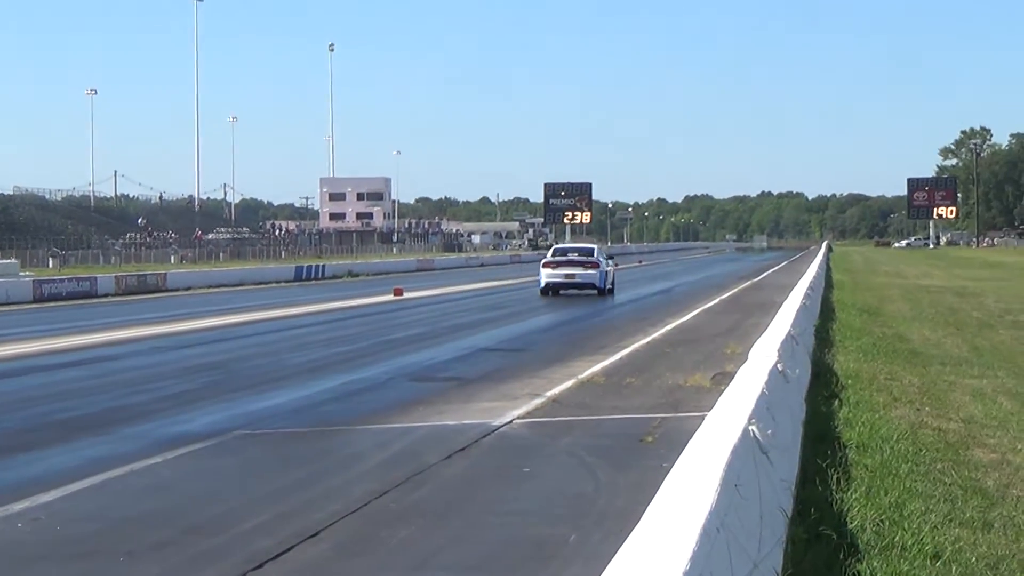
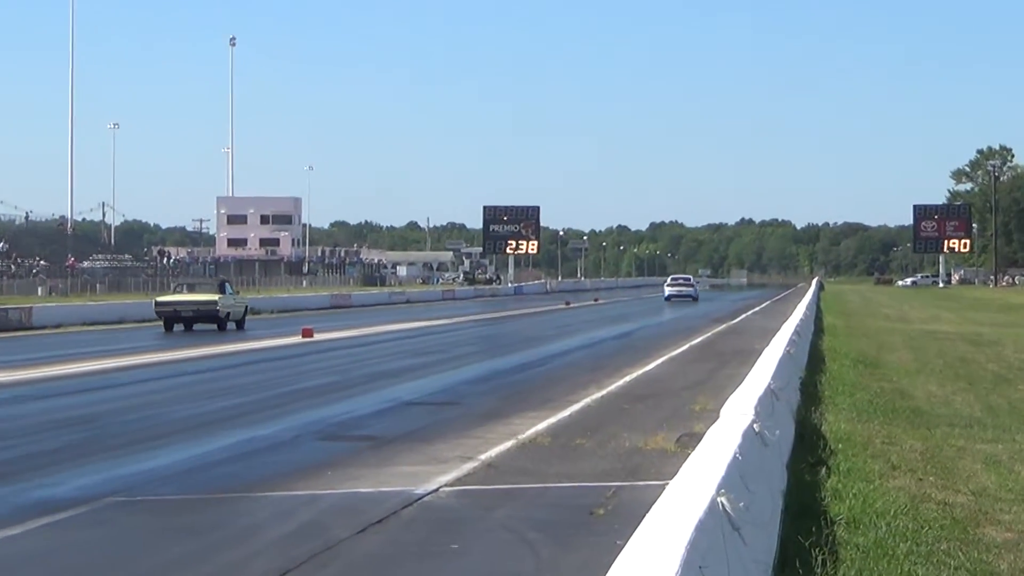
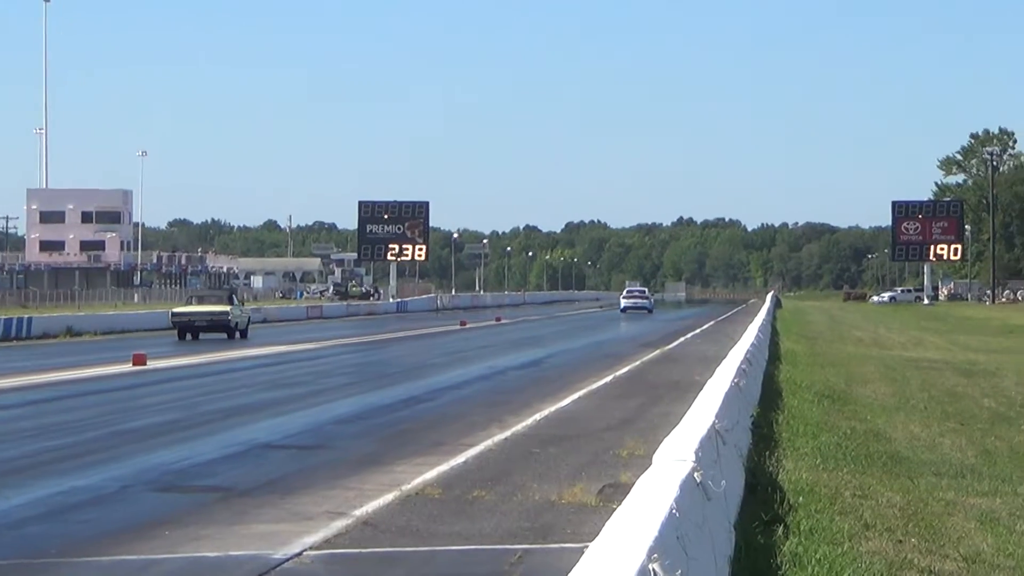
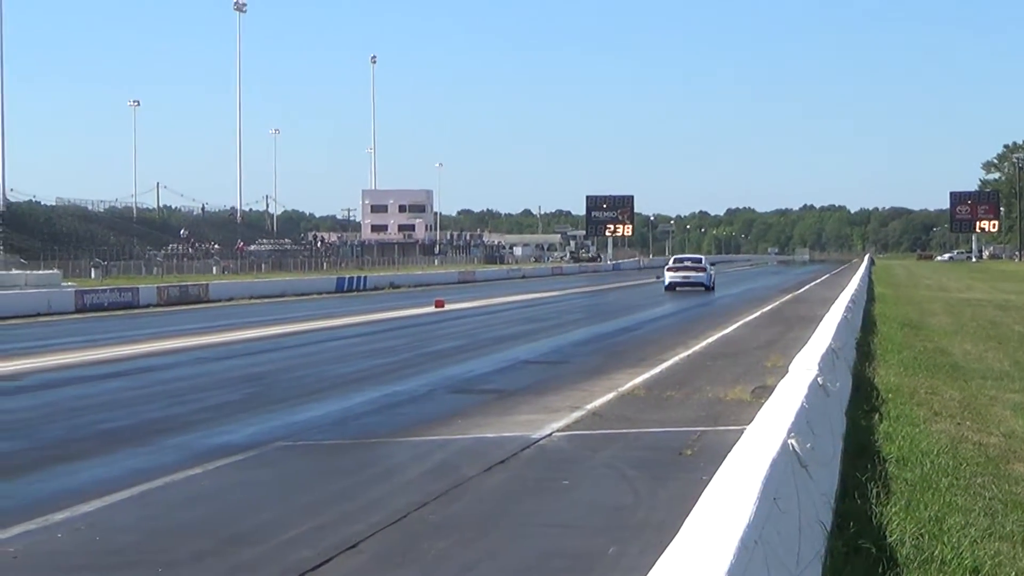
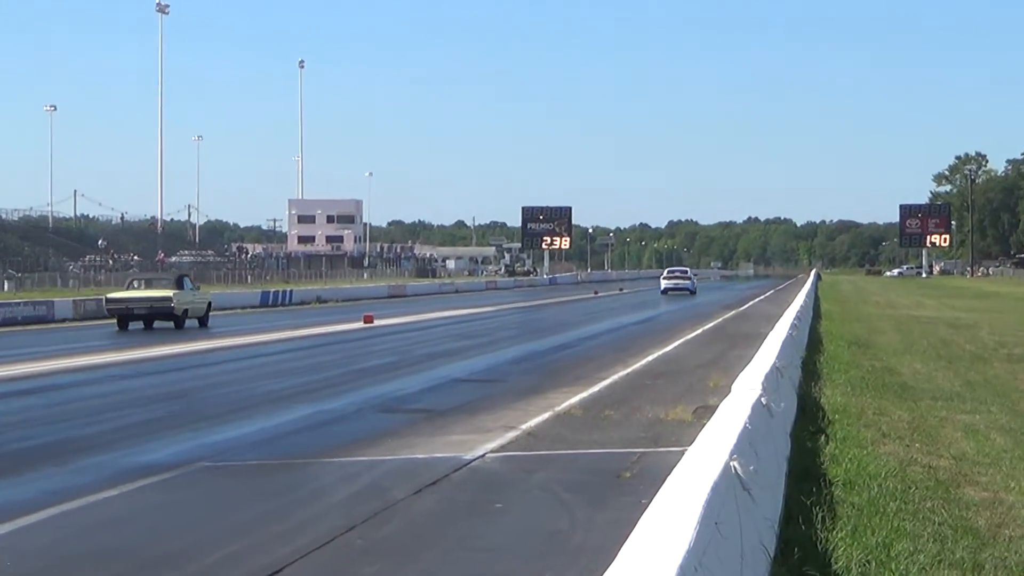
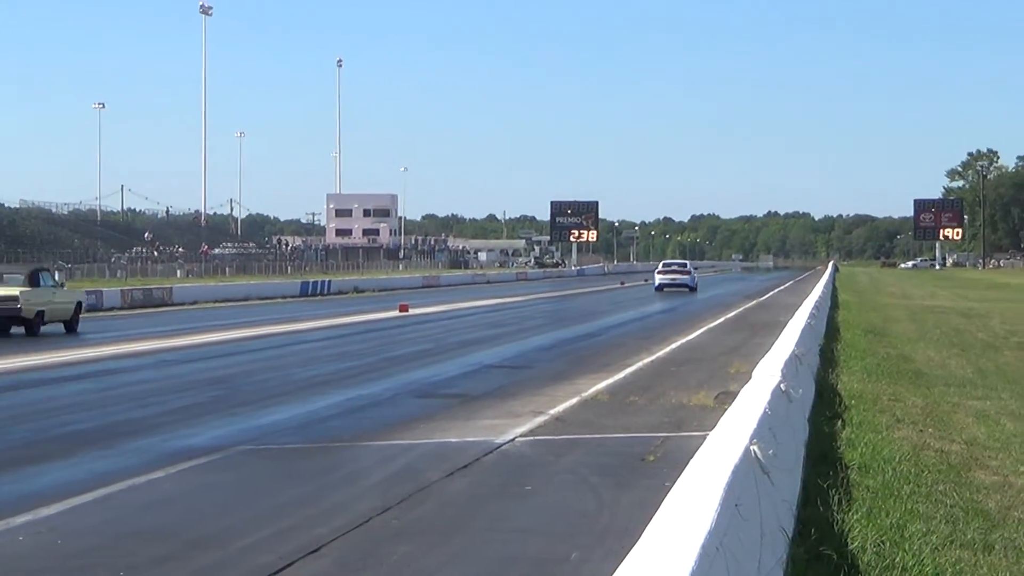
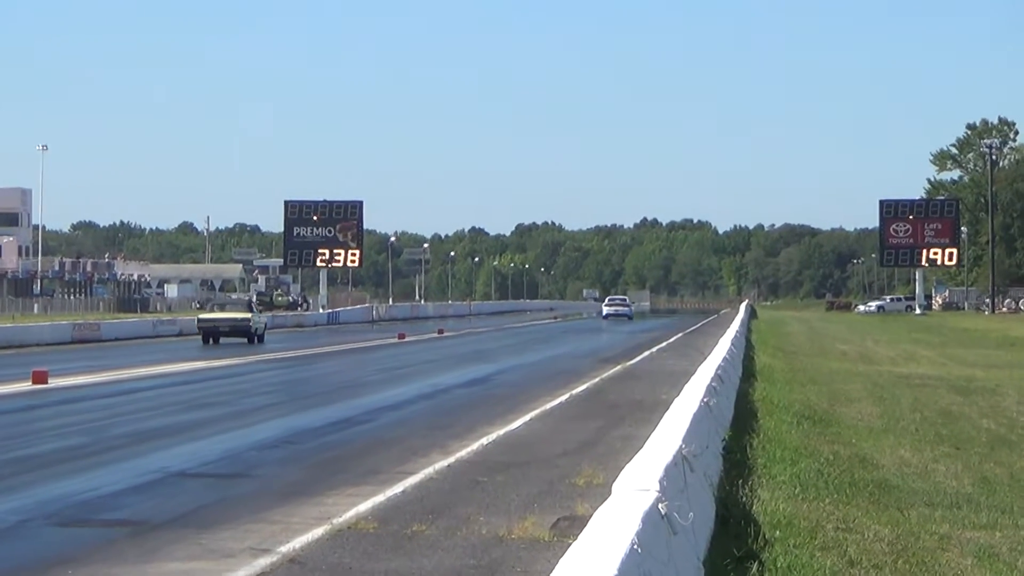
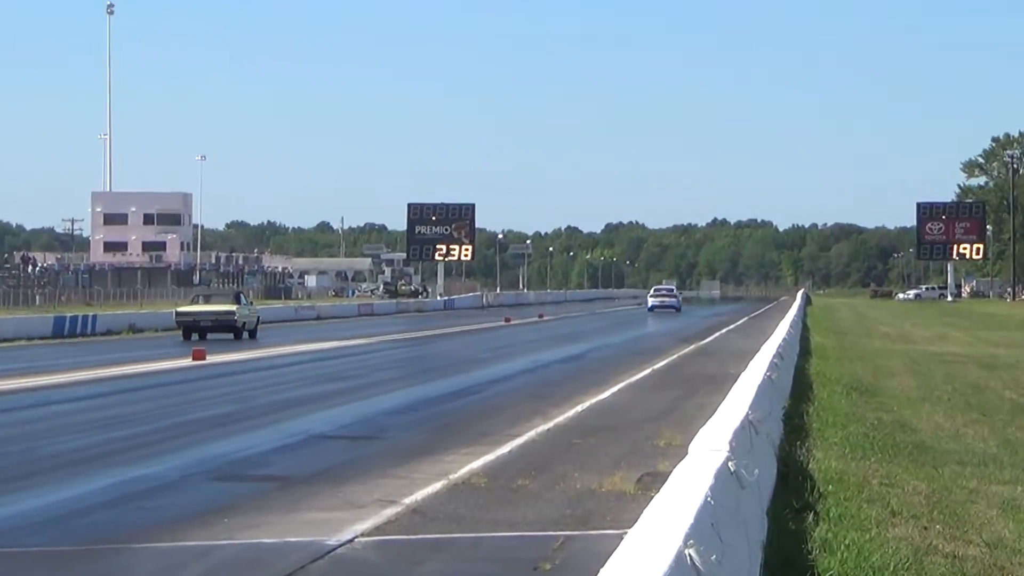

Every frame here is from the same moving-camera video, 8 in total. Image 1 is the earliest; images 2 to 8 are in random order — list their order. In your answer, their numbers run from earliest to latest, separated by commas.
4, 6, 5, 2, 8, 3, 7
